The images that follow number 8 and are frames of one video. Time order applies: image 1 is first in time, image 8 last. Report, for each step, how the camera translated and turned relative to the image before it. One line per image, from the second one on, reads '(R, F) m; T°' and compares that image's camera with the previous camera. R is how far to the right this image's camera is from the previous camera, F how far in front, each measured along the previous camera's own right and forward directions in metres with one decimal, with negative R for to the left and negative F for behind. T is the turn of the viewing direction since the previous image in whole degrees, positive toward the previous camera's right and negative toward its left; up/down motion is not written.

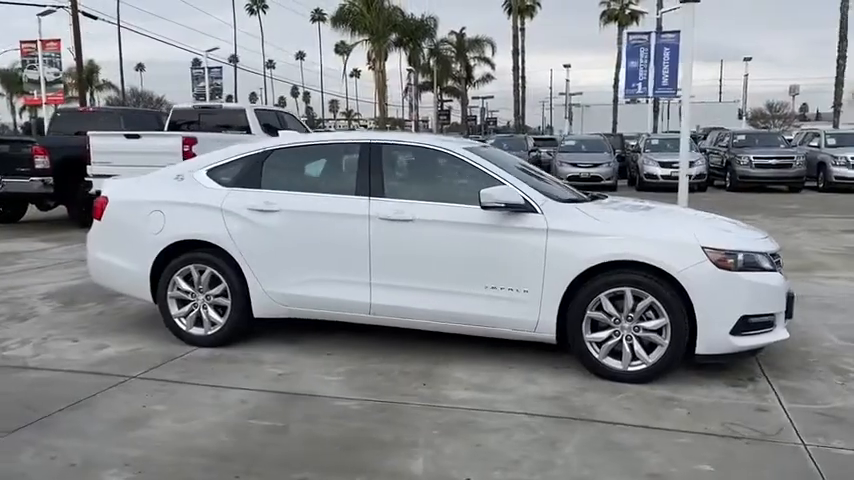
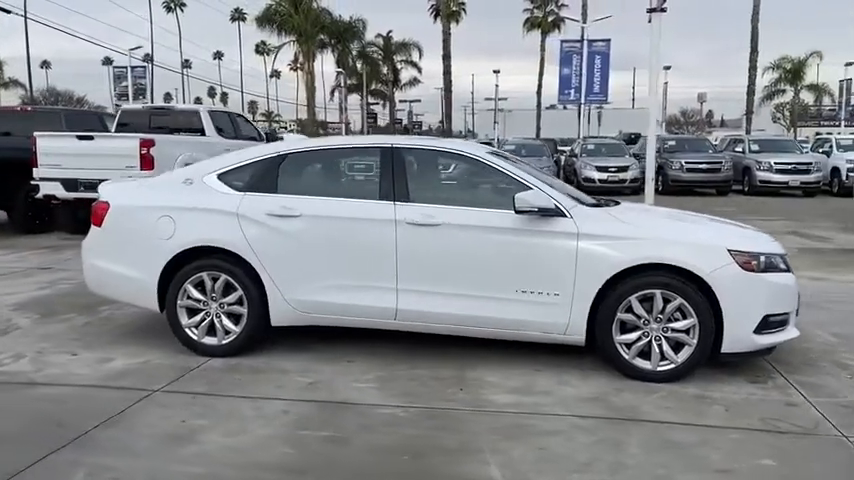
(-0.8, +0.1) m; +6°
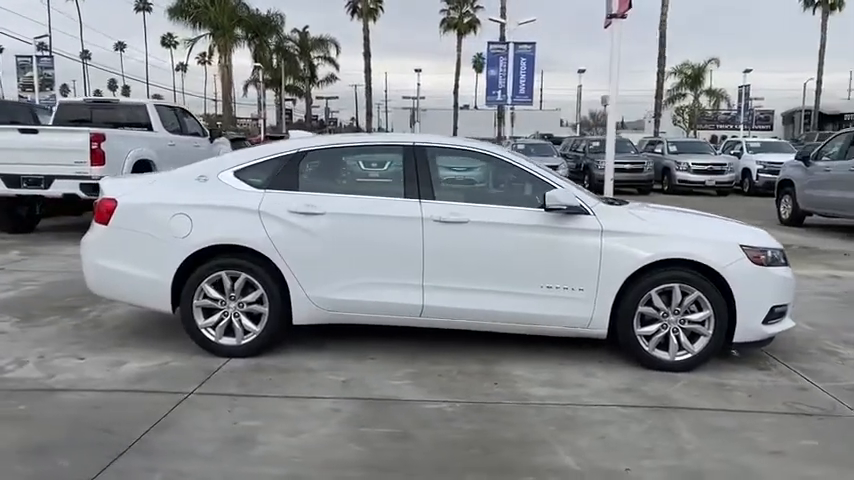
(-0.9, 0.0) m; +7°
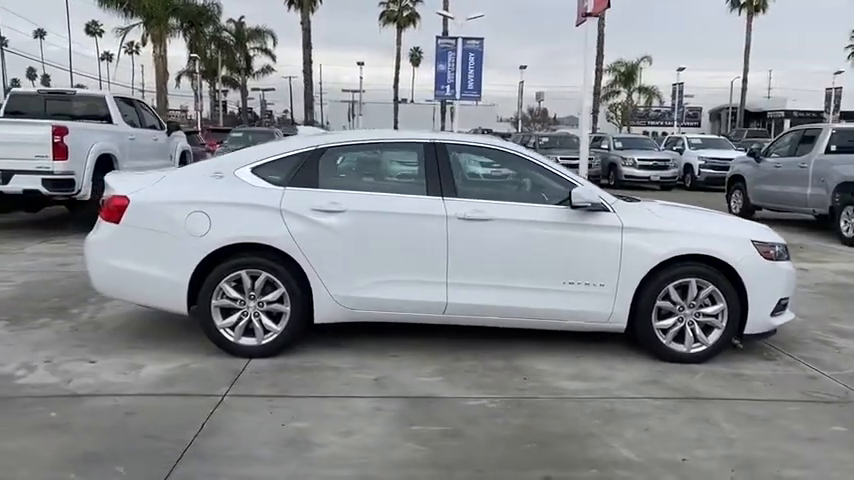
(-0.7, 0.0) m; +5°
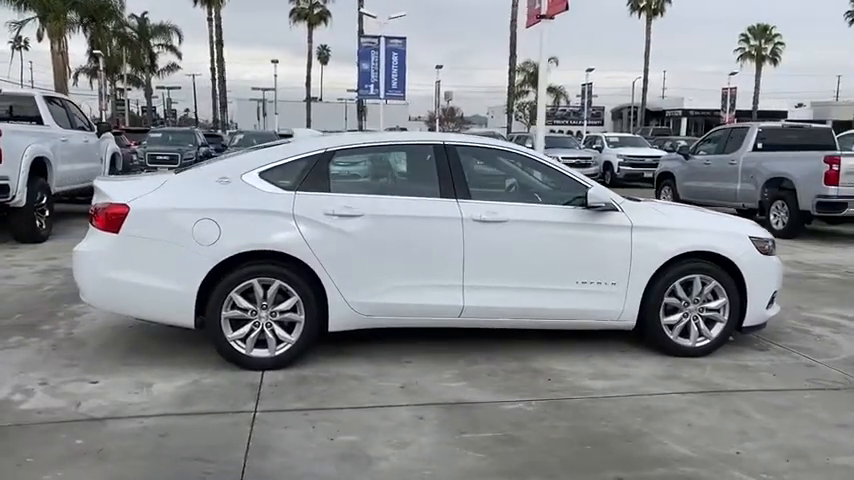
(-0.8, +0.1) m; +7°
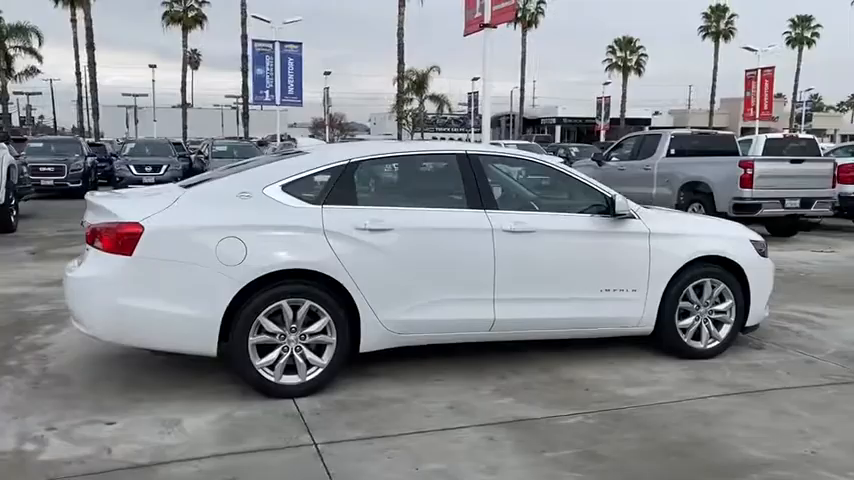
(-1.1, +0.3) m; +10°
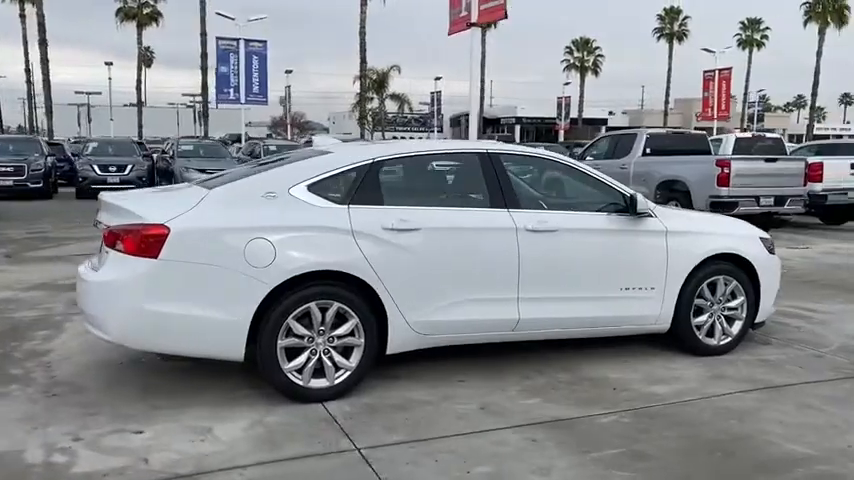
(-0.5, +0.1) m; +3°
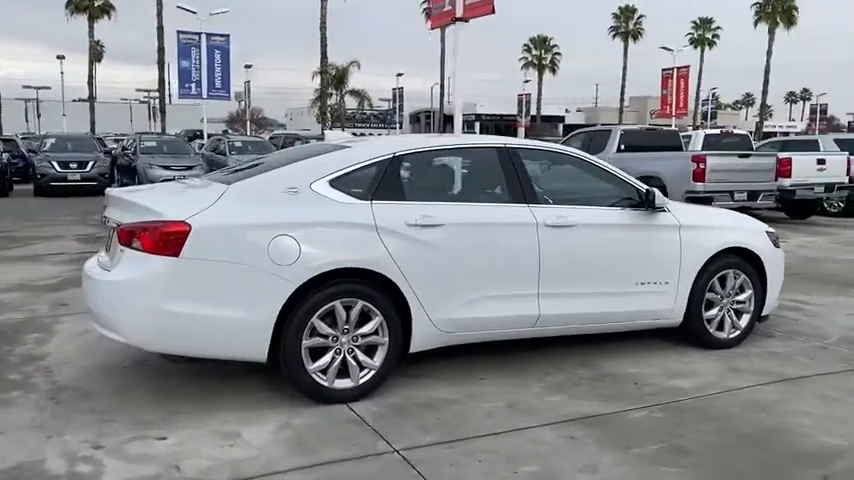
(-0.4, +0.1) m; +3°
